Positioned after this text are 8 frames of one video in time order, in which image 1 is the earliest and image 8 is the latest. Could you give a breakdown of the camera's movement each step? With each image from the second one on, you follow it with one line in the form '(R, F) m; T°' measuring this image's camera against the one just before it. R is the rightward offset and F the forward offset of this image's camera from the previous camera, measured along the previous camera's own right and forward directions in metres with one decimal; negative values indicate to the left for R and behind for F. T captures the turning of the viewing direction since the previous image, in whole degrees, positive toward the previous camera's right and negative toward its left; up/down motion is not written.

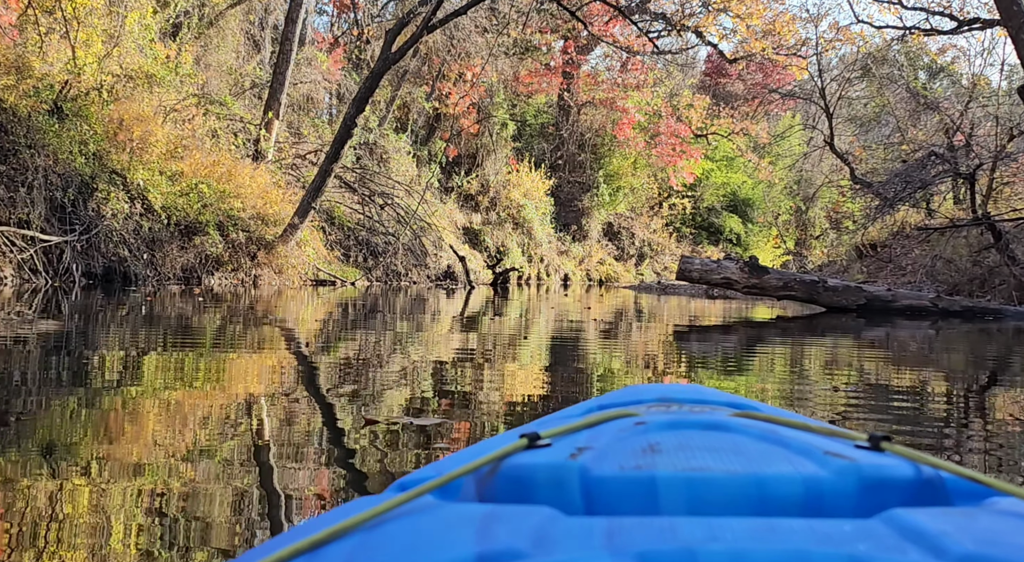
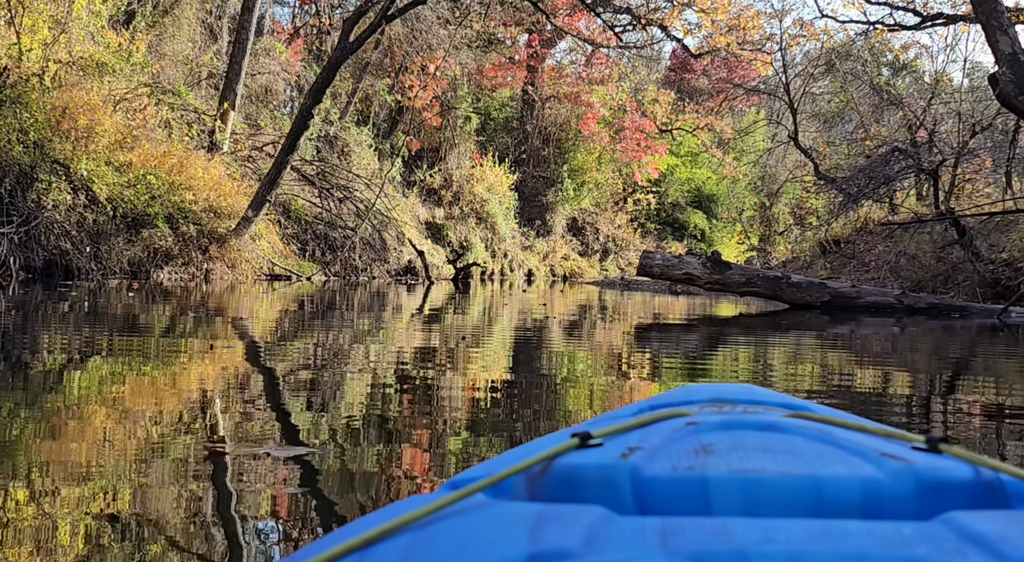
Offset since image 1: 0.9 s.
(+0.1, +0.3) m; +1°
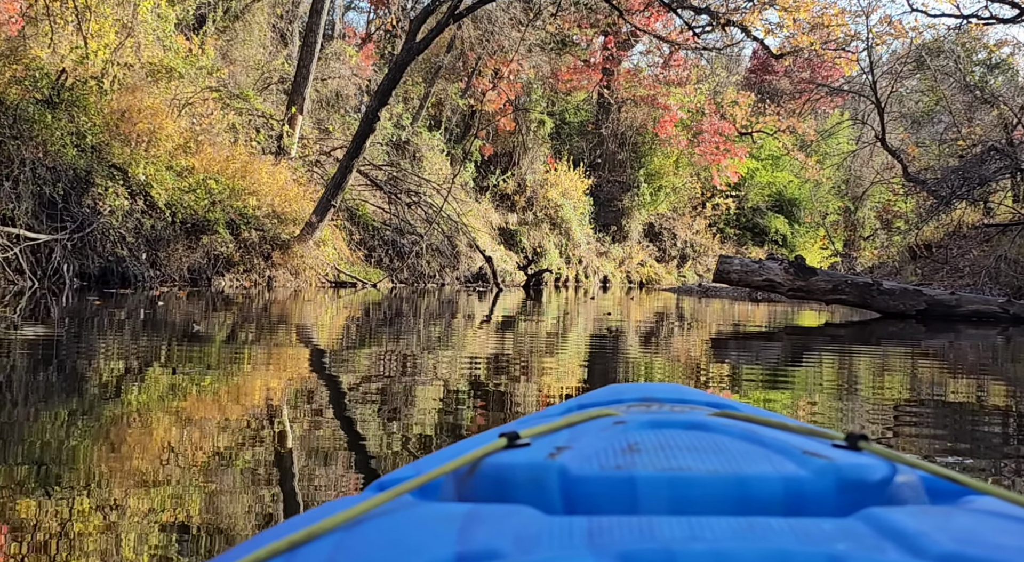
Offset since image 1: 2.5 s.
(0.0, +0.6) m; -3°
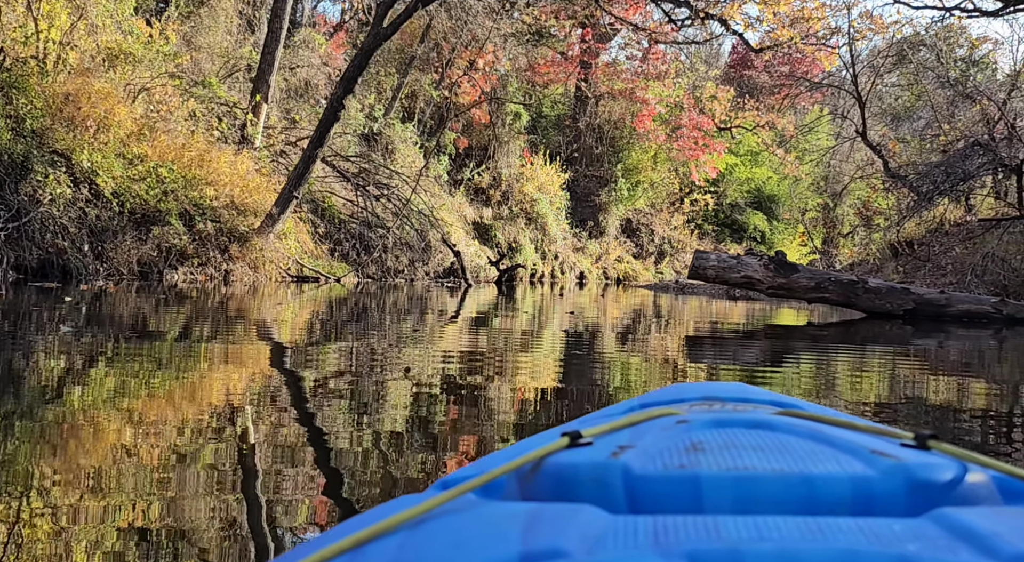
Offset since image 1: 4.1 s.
(+0.1, +0.5) m; +1°
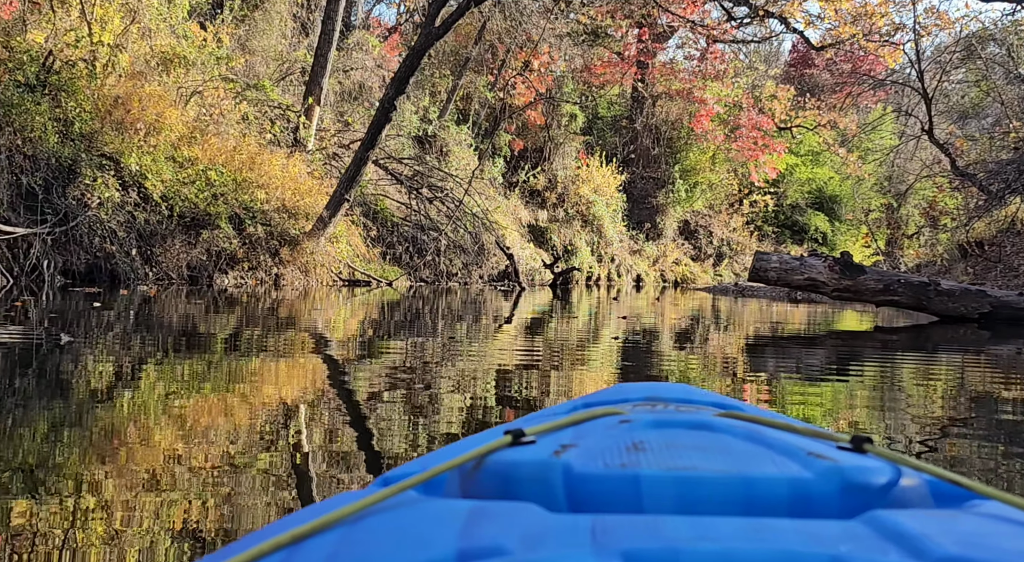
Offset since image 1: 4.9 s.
(0.0, +0.3) m; -2°
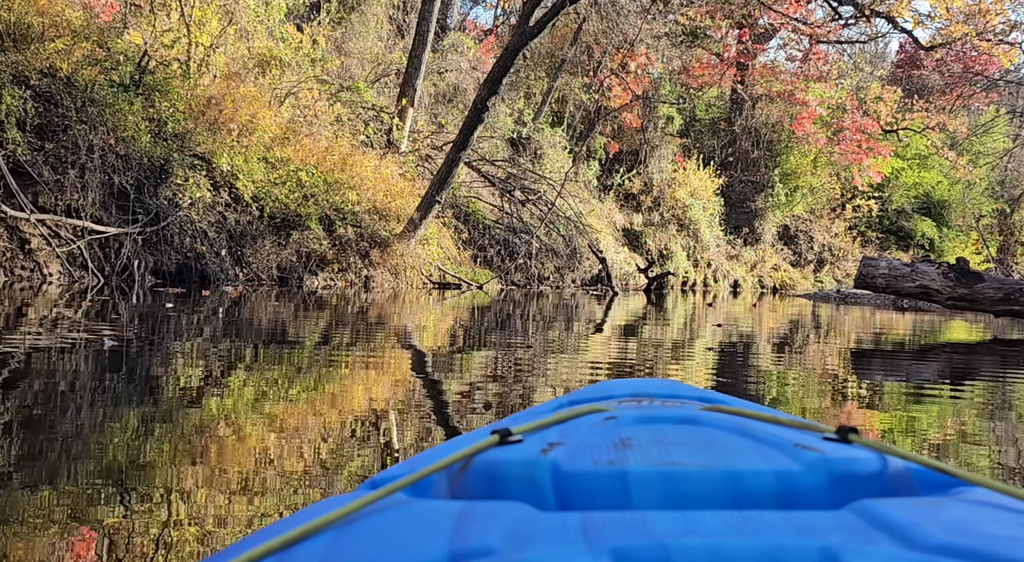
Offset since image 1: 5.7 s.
(0.0, +0.2) m; -4°
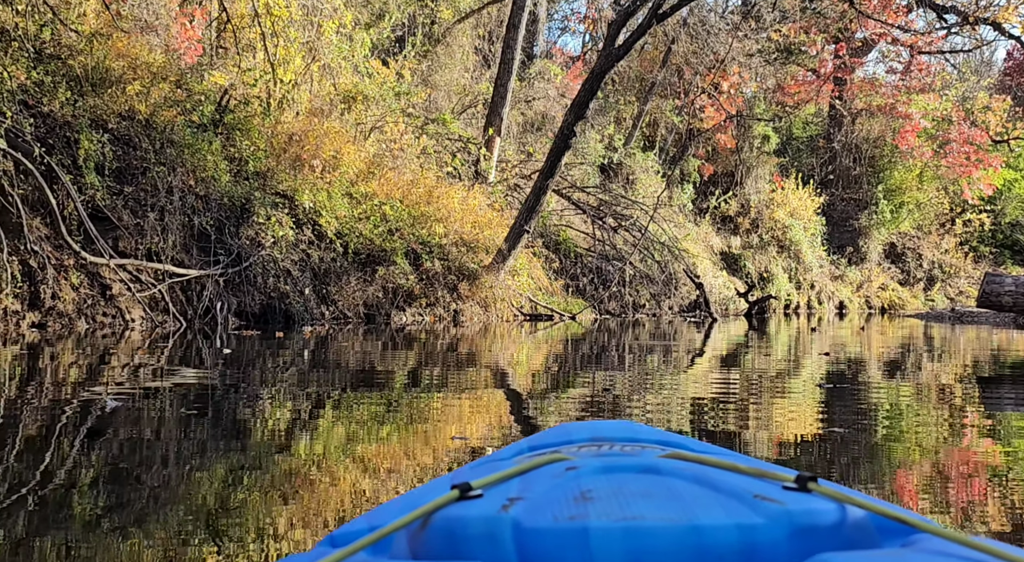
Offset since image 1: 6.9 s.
(+0.1, +0.3) m; -4°
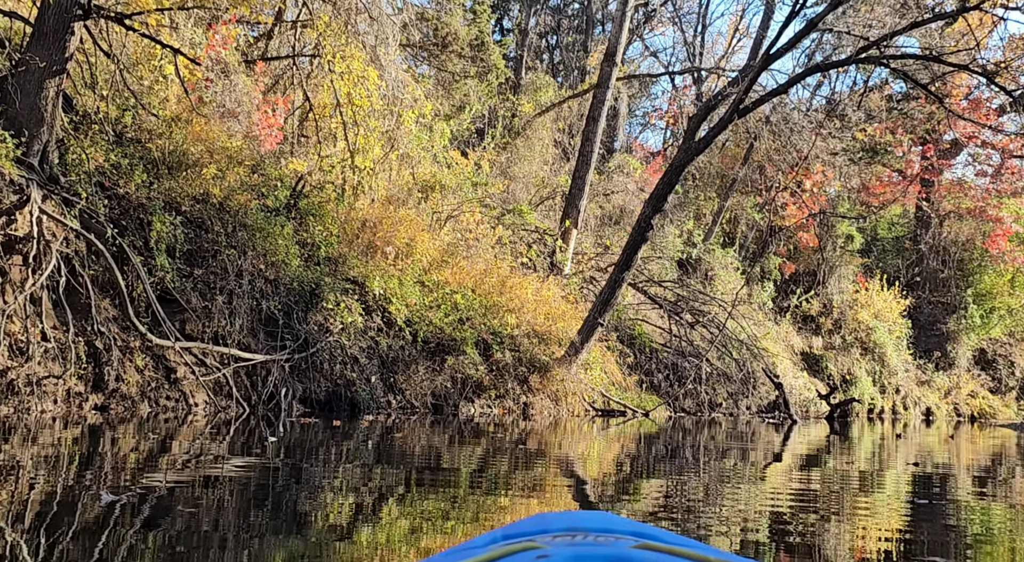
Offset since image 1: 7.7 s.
(+0.1, +0.2) m; -3°
